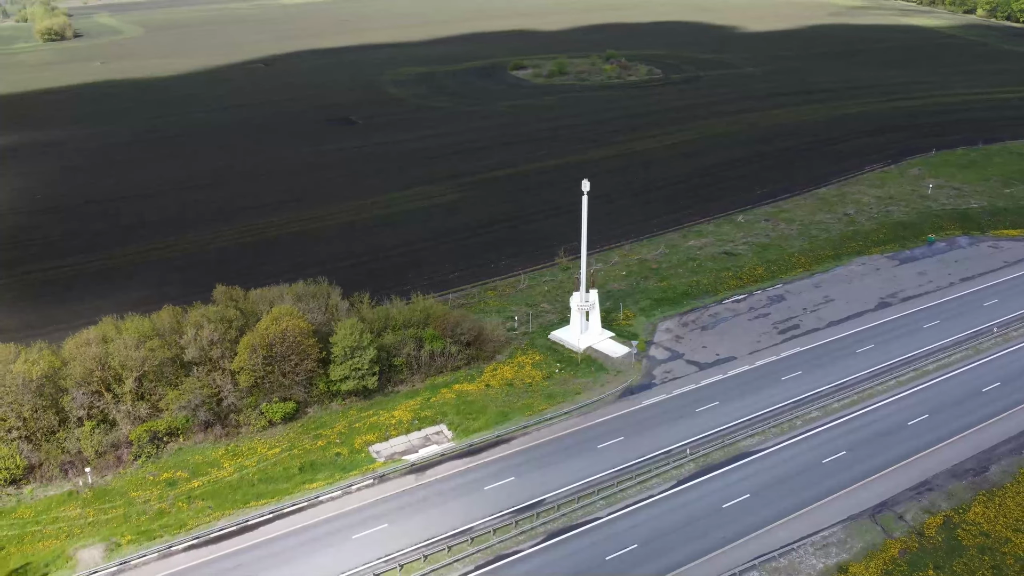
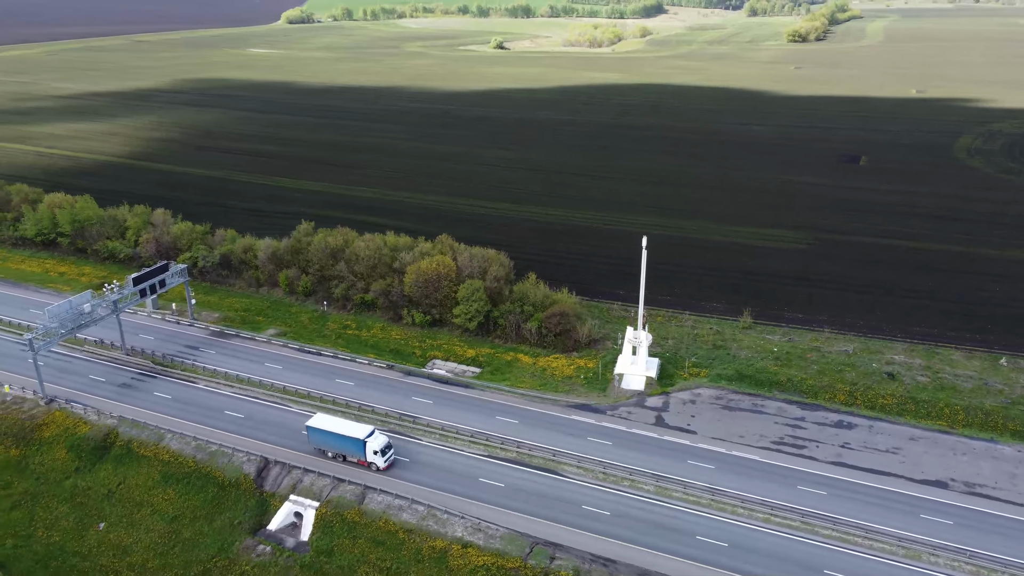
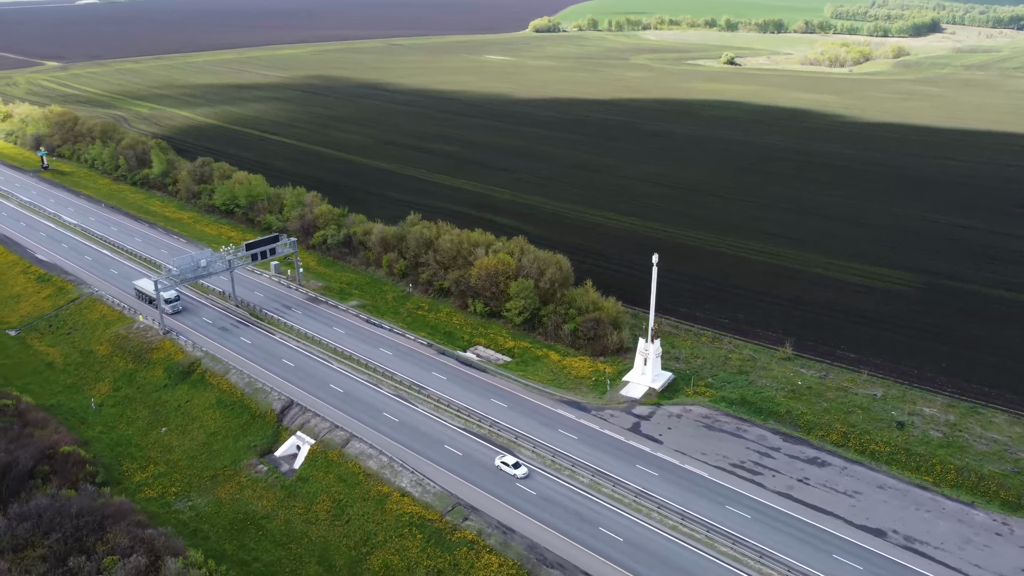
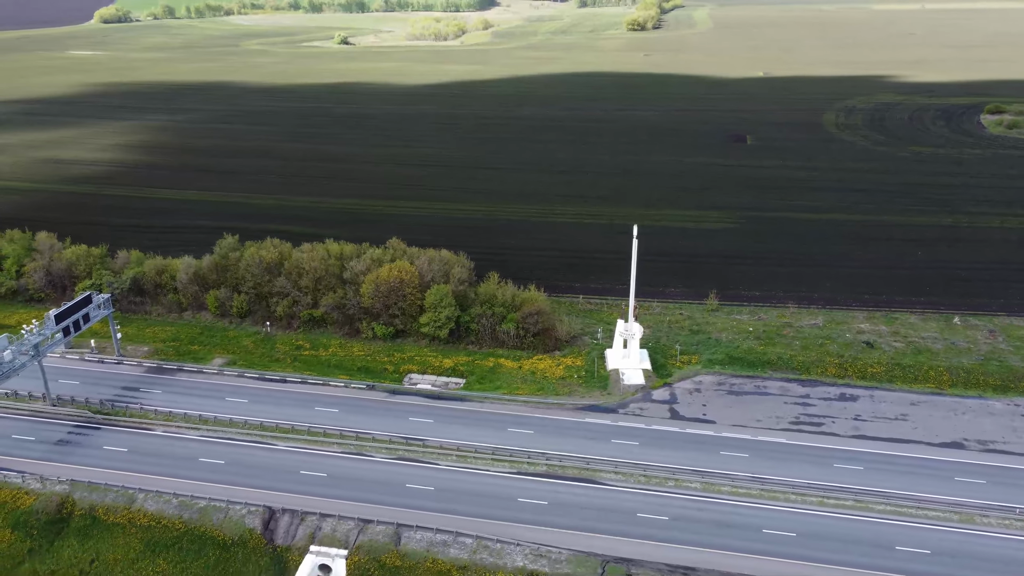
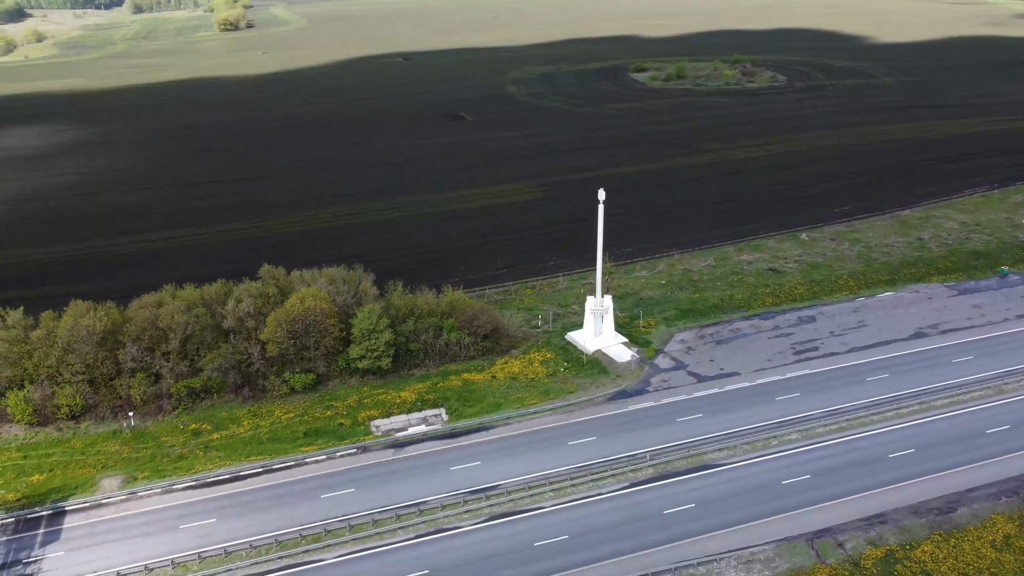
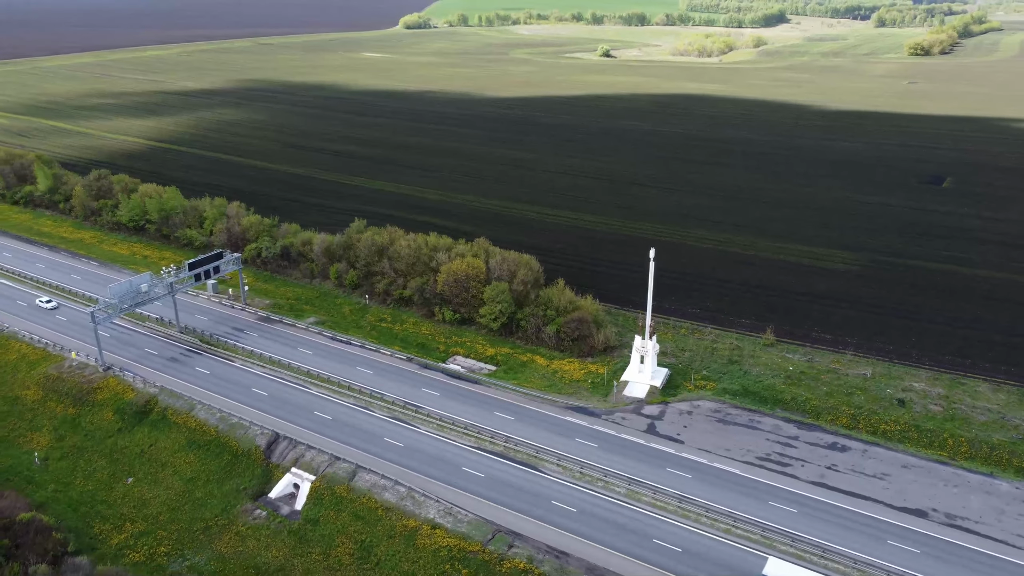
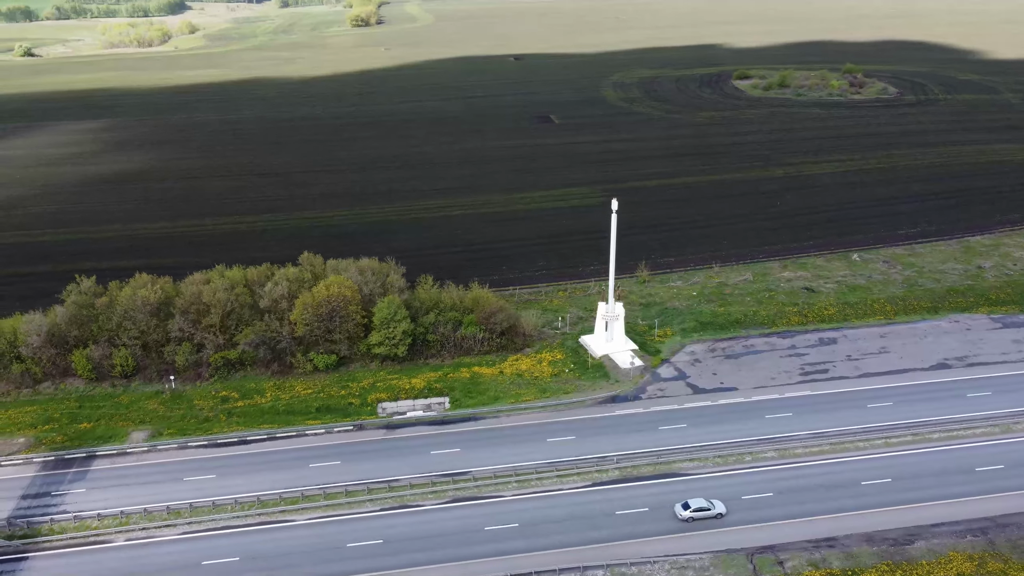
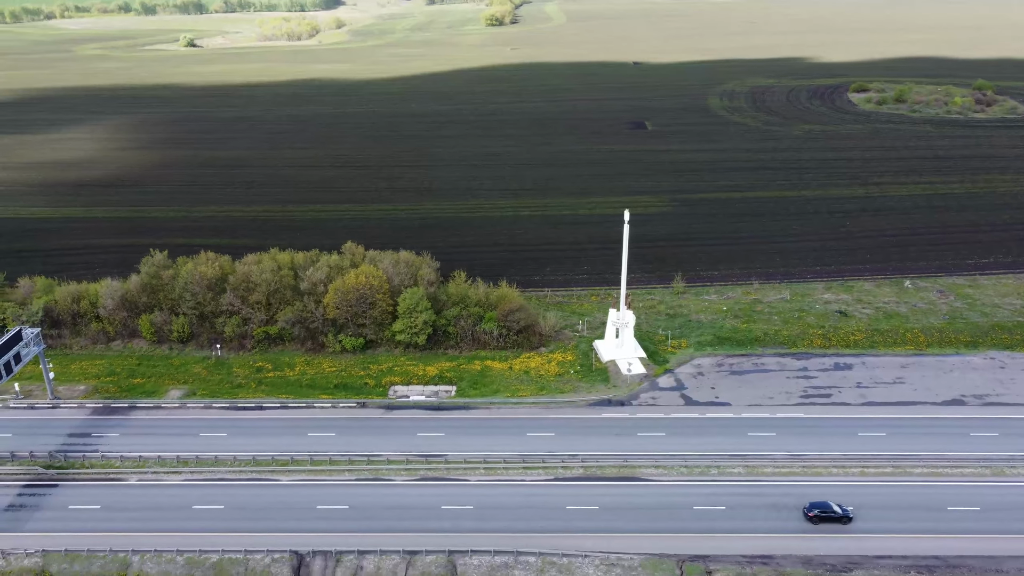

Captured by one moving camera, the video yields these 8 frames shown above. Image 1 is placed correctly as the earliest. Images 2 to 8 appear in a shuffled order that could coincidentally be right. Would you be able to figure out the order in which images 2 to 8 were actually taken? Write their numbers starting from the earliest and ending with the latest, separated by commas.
5, 7, 8, 4, 2, 6, 3
